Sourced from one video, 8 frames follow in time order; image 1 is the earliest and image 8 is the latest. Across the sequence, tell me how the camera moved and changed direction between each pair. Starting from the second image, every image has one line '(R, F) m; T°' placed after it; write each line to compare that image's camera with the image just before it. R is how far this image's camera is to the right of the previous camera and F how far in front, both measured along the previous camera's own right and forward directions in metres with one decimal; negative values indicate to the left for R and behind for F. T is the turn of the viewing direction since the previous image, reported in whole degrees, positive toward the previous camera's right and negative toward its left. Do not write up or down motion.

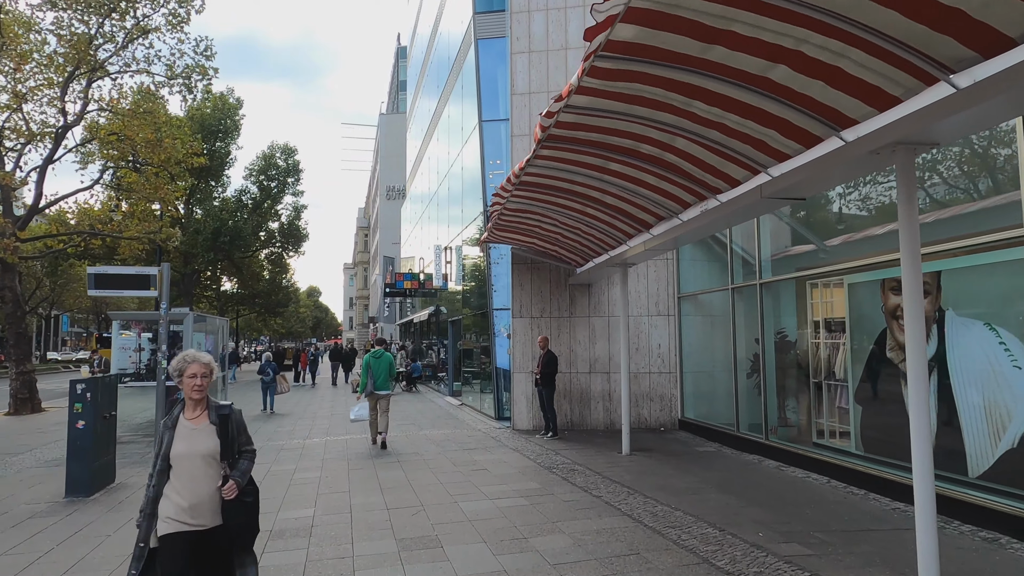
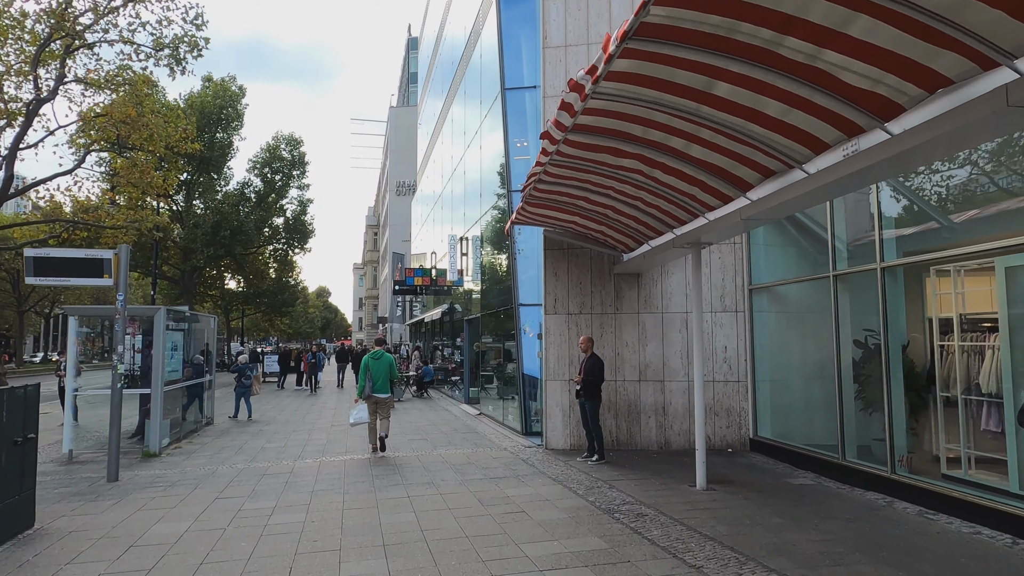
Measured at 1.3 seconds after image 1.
(-0.3, +2.0) m; -1°
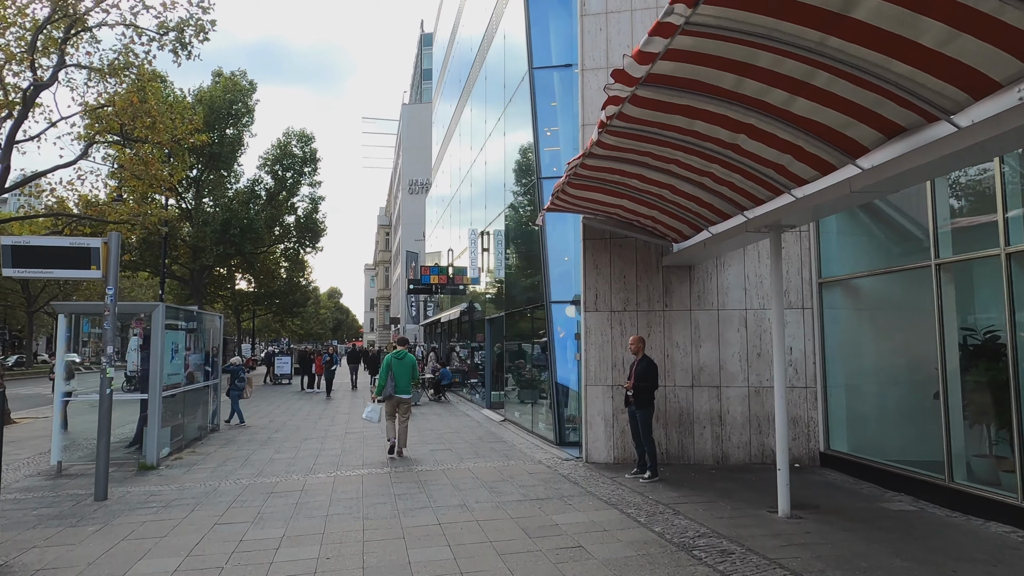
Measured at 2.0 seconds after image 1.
(-0.3, +1.0) m; -1°
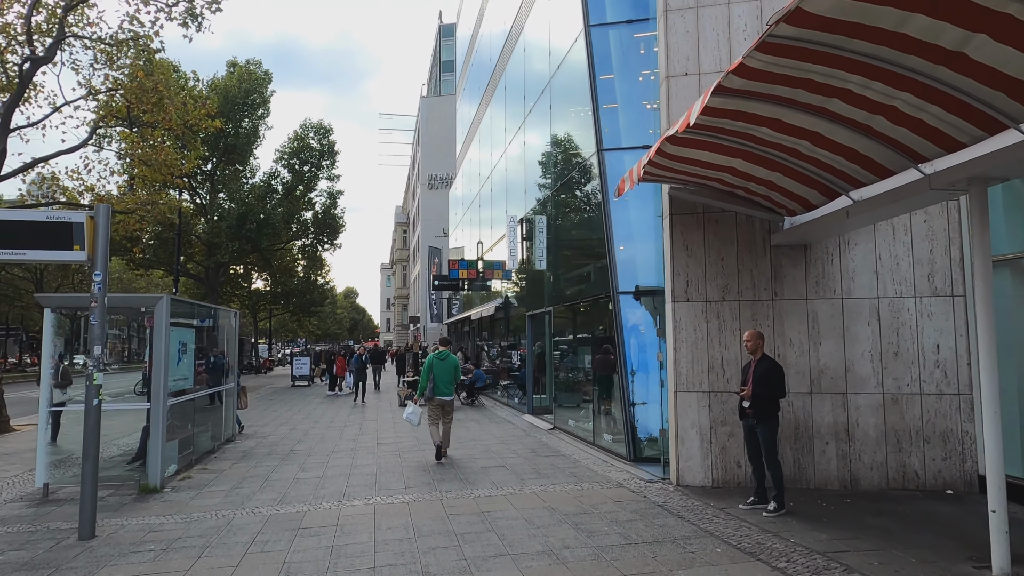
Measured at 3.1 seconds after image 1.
(-0.6, +1.5) m; -1°
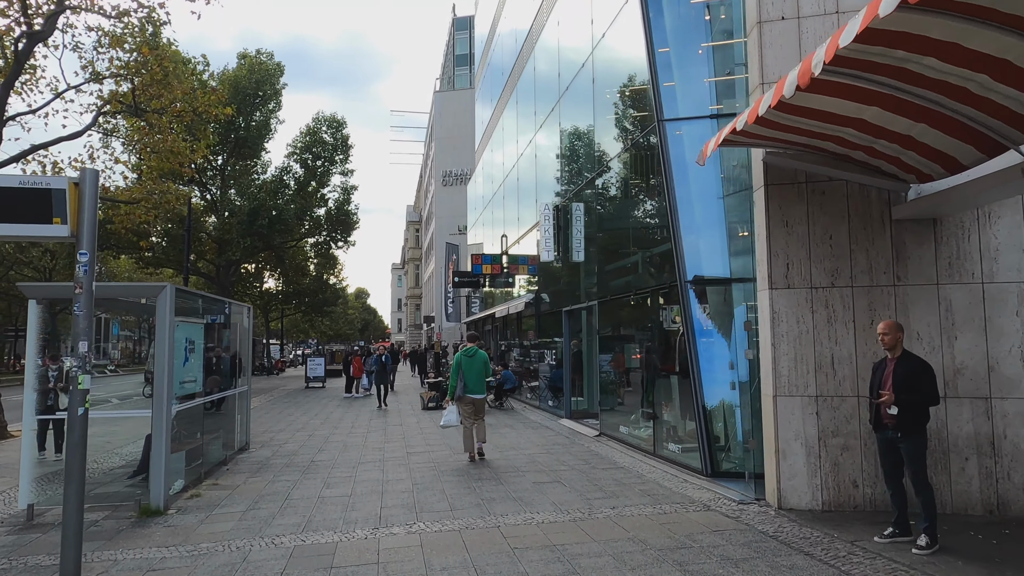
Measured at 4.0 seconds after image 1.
(-0.5, +1.2) m; -1°
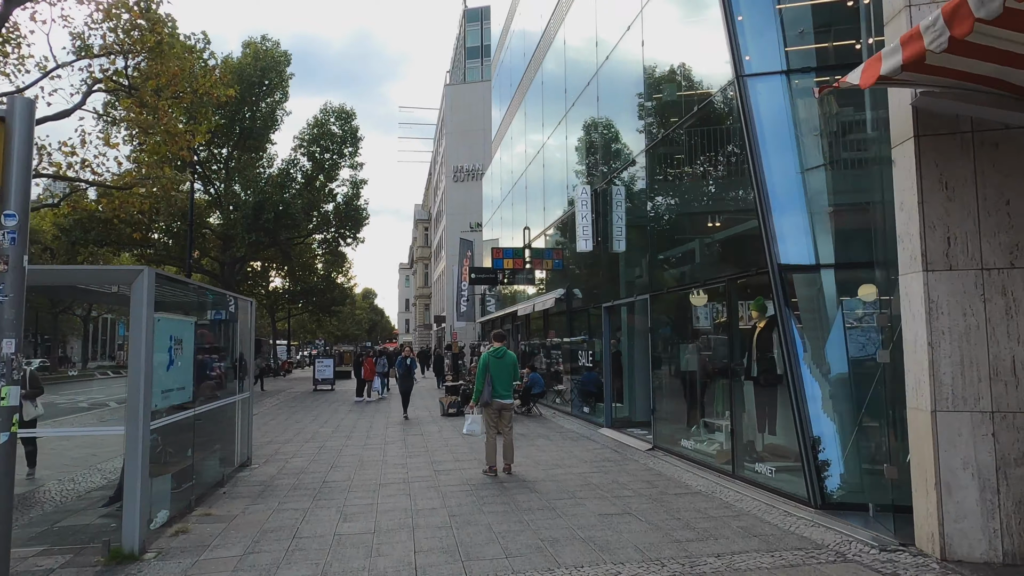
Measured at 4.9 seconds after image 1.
(-0.5, +1.4) m; -1°
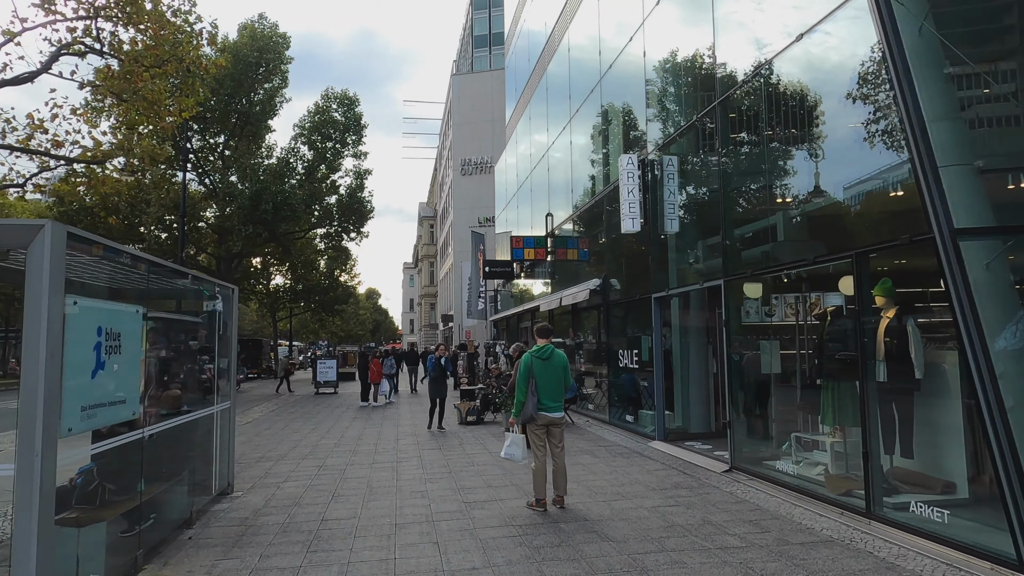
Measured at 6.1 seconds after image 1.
(-0.4, +1.8) m; 0°
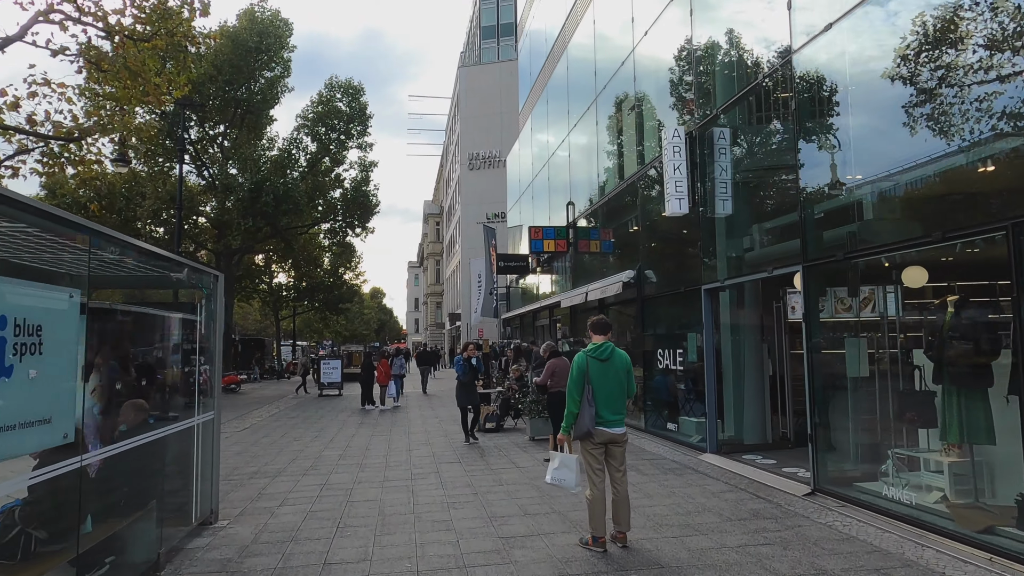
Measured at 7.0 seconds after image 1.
(-0.3, +1.3) m; 0°
